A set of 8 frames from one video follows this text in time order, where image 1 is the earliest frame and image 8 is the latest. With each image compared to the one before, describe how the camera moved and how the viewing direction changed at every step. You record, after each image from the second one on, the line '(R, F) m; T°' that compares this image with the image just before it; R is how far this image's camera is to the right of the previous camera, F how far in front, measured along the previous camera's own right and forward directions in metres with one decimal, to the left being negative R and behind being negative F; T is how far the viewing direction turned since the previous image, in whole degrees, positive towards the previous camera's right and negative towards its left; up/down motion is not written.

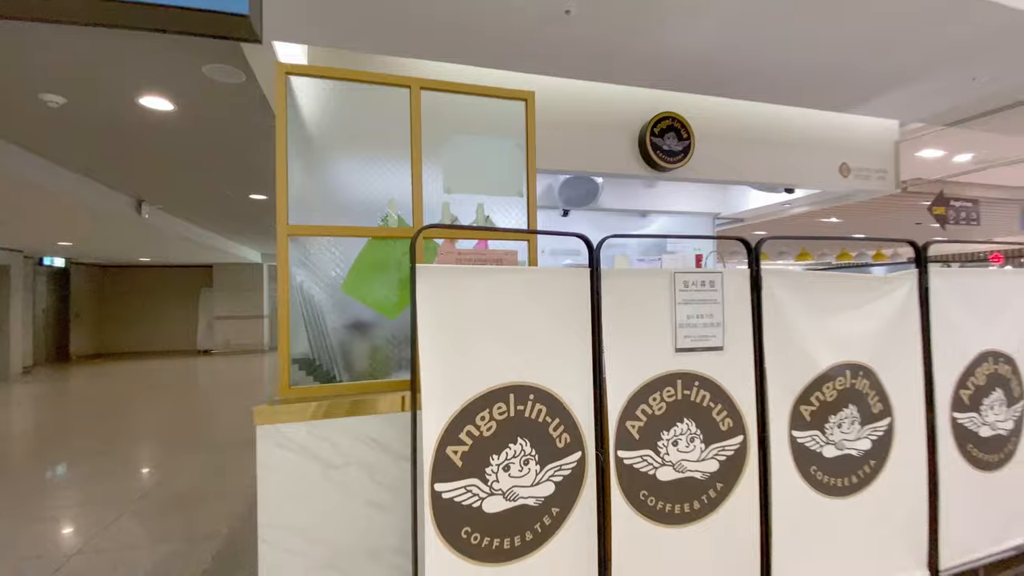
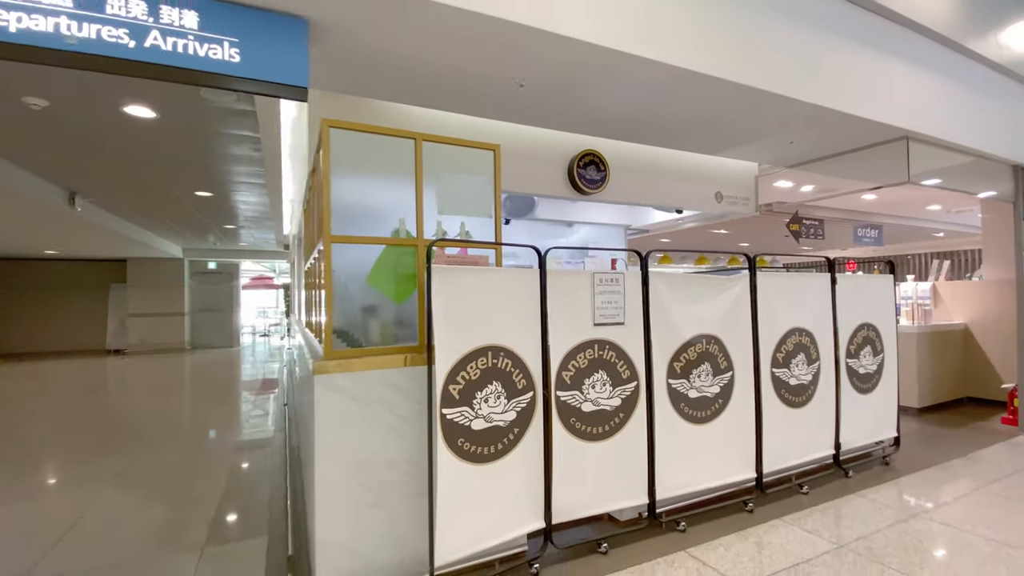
(-0.2, -0.7) m; +9°
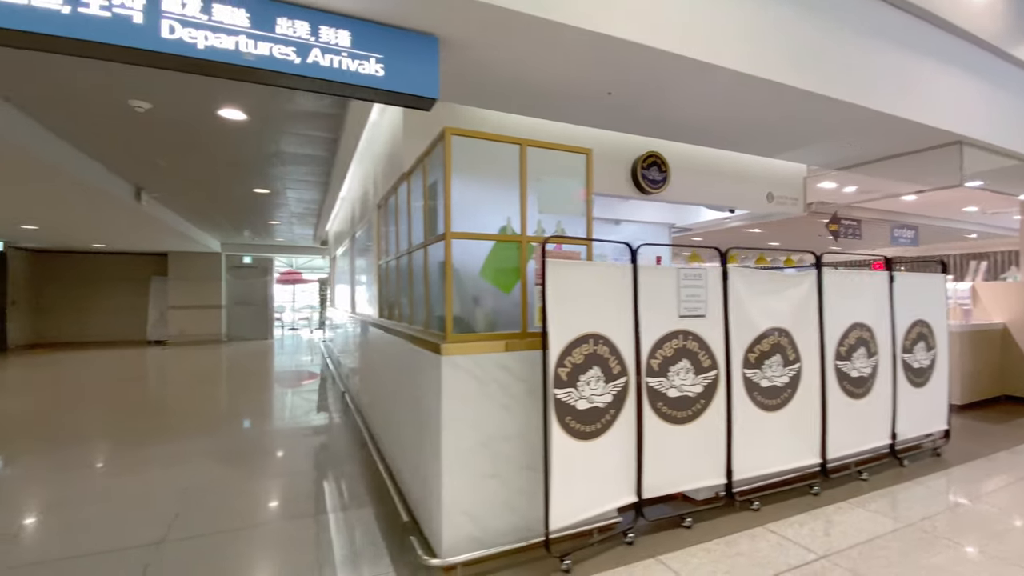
(-0.4, -0.2) m; -1°
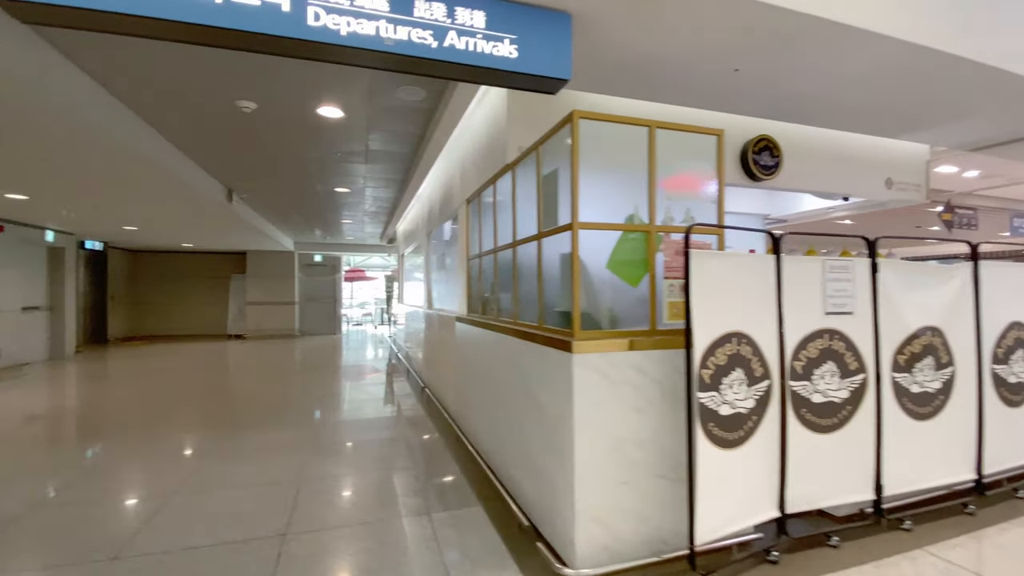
(-0.4, +0.1) m; -6°
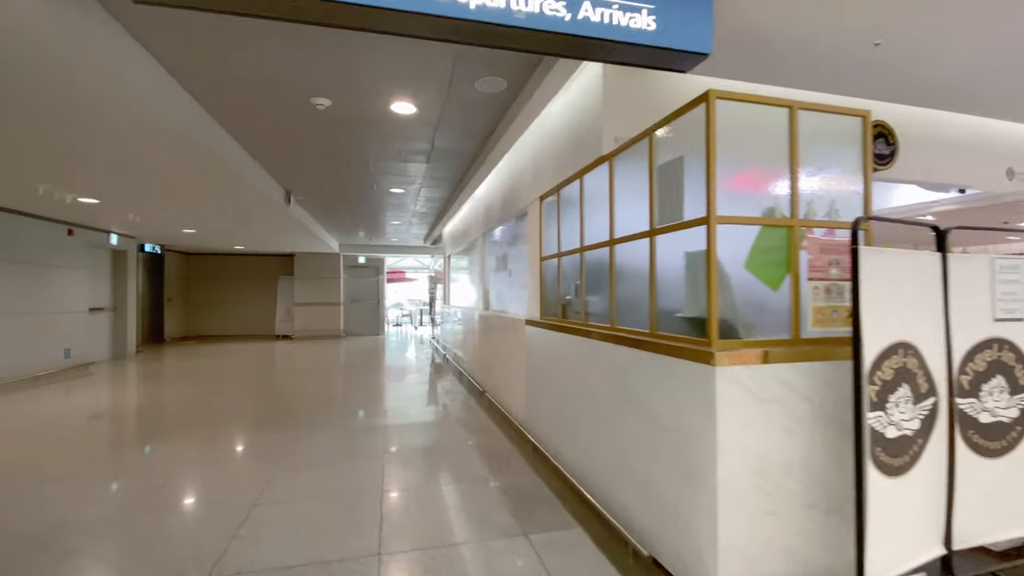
(-0.4, +0.2) m; -3°
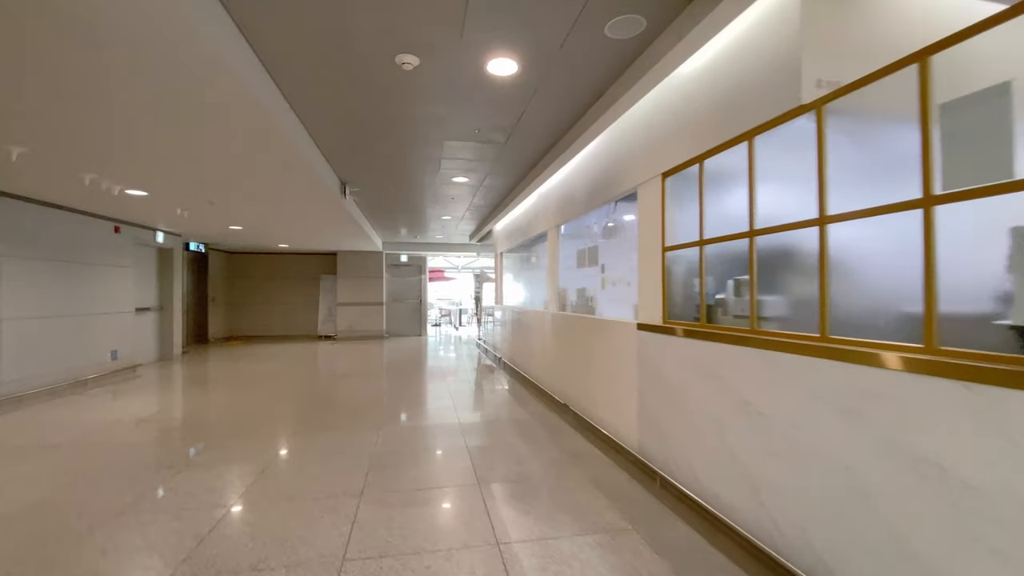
(-0.6, +0.6) m; -3°
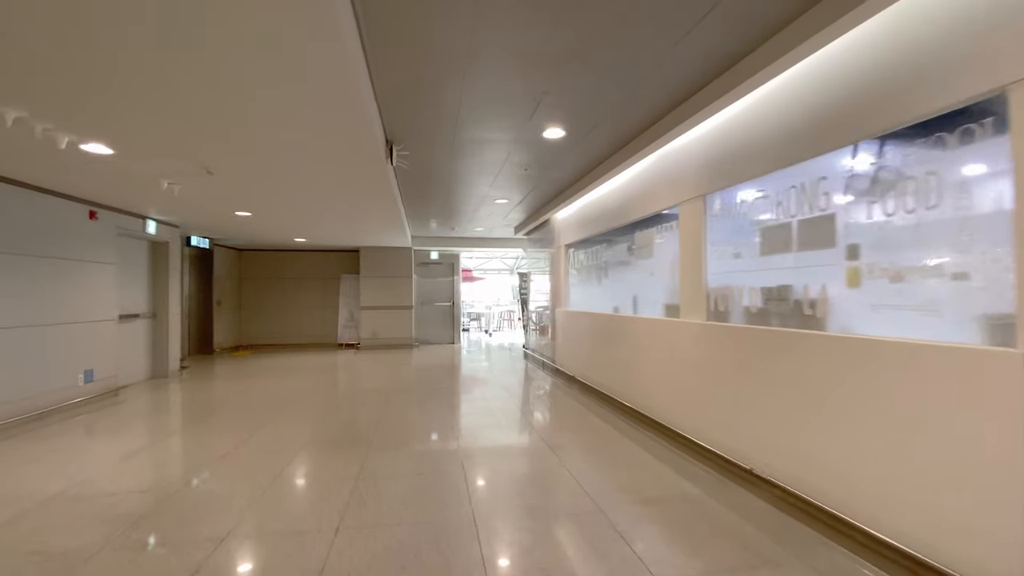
(-0.9, +1.6) m; -1°
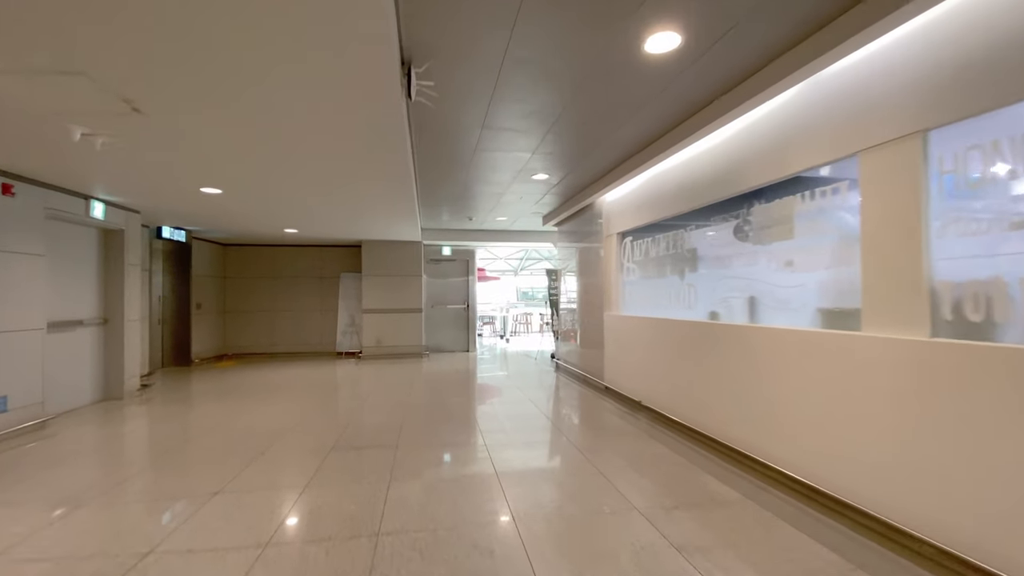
(-0.4, +1.4) m; 0°
